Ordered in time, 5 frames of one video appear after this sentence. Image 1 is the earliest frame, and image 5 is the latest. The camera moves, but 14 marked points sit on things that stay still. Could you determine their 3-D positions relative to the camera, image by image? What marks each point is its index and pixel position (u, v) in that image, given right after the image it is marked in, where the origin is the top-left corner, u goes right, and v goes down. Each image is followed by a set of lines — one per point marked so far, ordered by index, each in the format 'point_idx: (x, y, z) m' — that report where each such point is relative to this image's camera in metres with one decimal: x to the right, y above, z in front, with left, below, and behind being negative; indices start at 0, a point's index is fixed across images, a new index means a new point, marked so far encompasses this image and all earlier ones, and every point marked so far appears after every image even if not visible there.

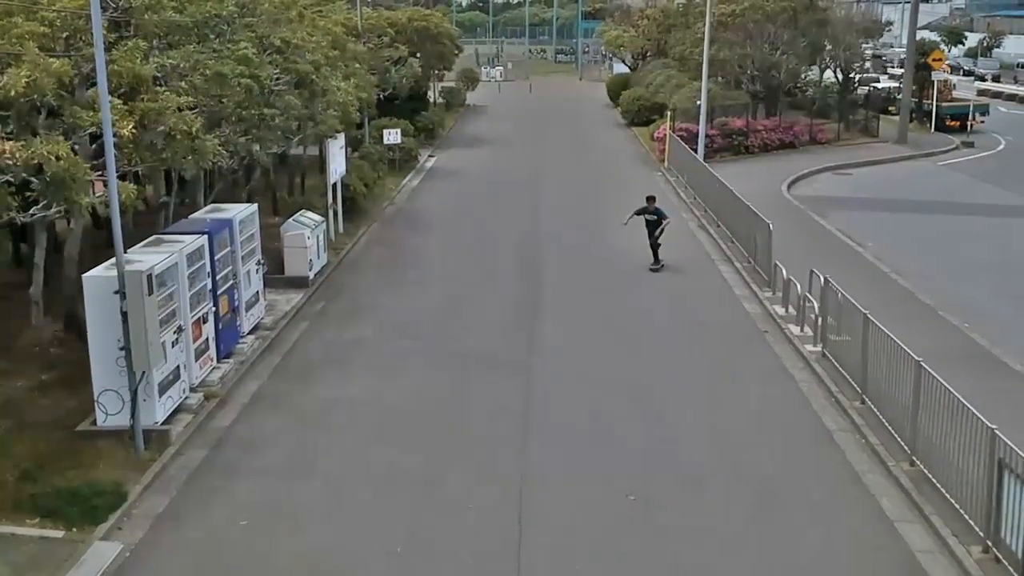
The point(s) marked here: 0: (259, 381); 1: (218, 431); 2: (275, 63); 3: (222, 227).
0: (-3.3, -1.2, +13.5) m
1: (-3.3, -1.6, +11.9) m
2: (-4.1, +3.9, +18.1) m
3: (-3.8, +0.8, +13.9) m
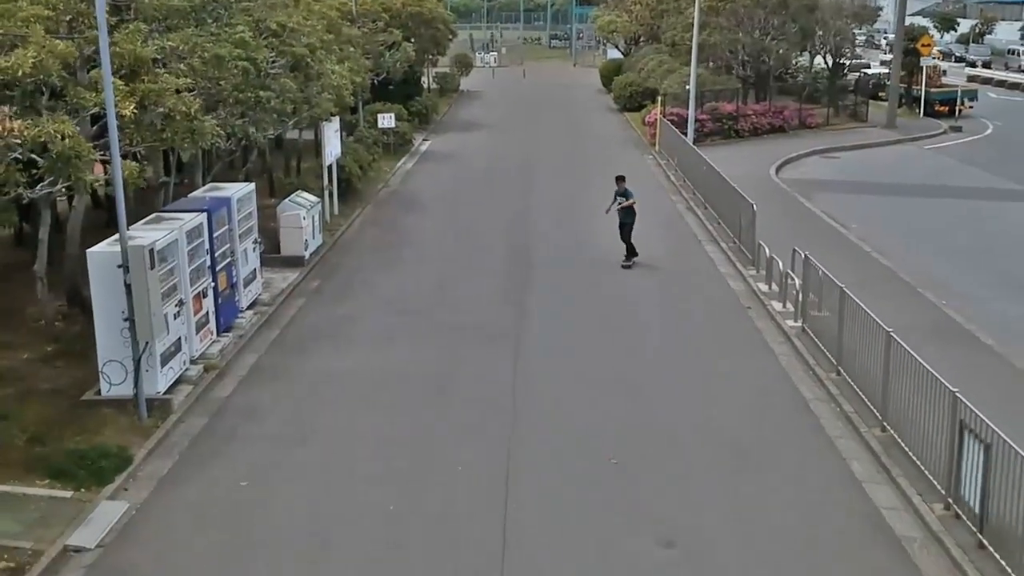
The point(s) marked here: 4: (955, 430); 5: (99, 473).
0: (-3.4, -0.9, +14.0) m
1: (-3.5, -1.3, +12.3) m
2: (-4.3, +4.3, +18.4) m
3: (-4.0, +1.1, +14.3) m
4: (+3.9, -1.2, +9.1) m
5: (-4.0, -1.8, +10.1) m
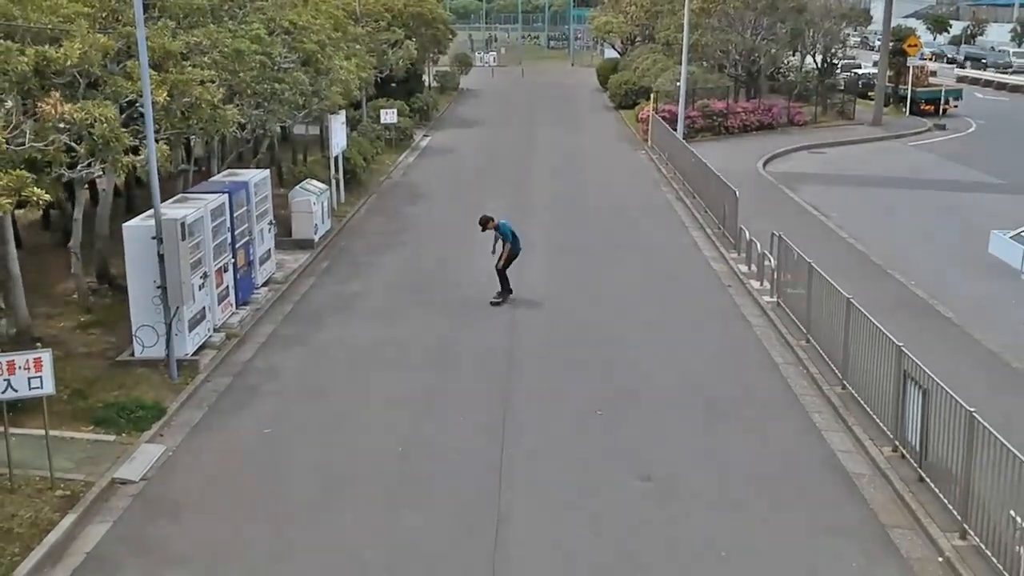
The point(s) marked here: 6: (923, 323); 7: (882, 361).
0: (-3.5, -0.5, +15.2) m
1: (-3.5, -1.0, +13.5) m
2: (-4.3, +4.6, +19.6) m
3: (-4.0, +1.5, +15.5) m
4: (+3.8, -0.9, +10.2) m
5: (-4.0, -1.4, +11.3) m
6: (+6.0, -0.5, +15.3) m
7: (+3.9, -0.8, +11.0) m
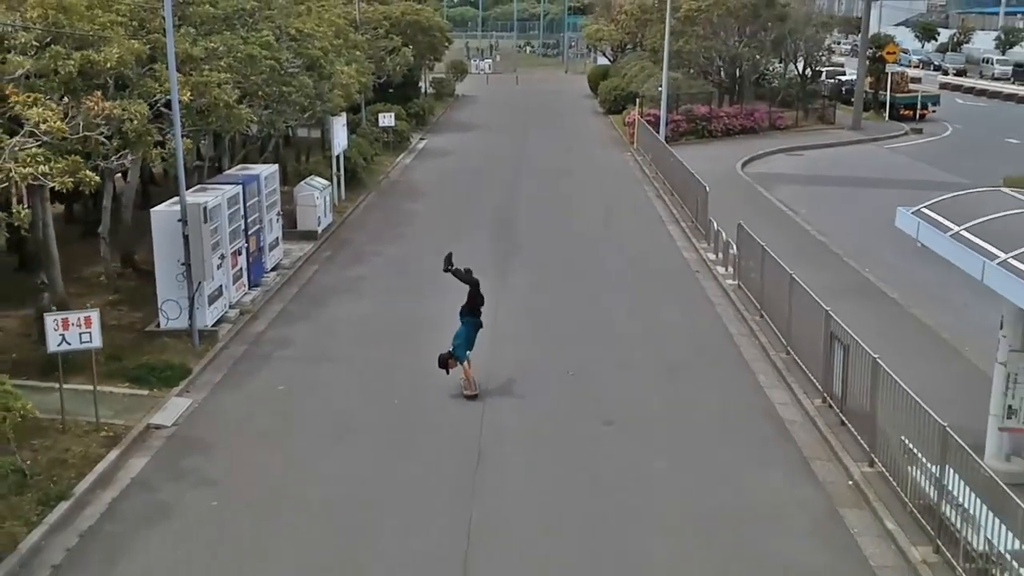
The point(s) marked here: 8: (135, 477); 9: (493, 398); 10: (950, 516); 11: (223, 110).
0: (-3.7, -0.2, +16.8) m
1: (-3.7, -0.7, +15.1) m
2: (-4.5, +4.9, +21.3) m
3: (-4.3, +1.8, +17.1) m
4: (+3.6, -0.6, +11.9) m
5: (-4.3, -1.1, +12.9) m
6: (+5.8, -0.2, +16.9) m
7: (+3.7, -0.5, +12.6) m
8: (-3.8, -1.9, +10.5) m
9: (-0.2, -1.3, +12.5) m
10: (+3.6, -1.9, +8.7) m
11: (-4.4, +2.7, +15.9) m
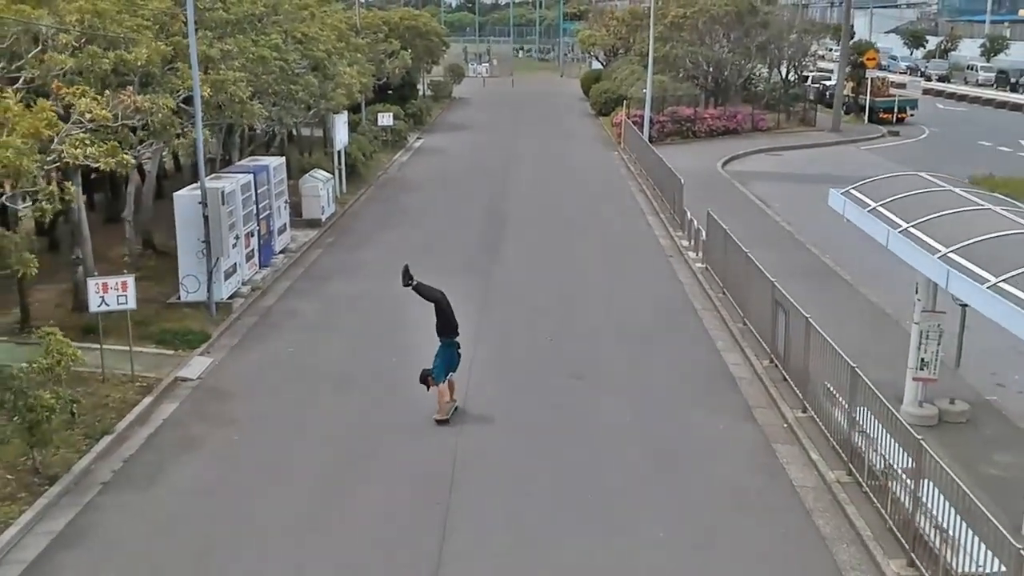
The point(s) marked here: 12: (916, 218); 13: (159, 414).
0: (-3.9, +0.1, +18.4) m
1: (-4.0, -0.3, +16.7) m
2: (-4.7, +5.2, +22.9) m
3: (-4.5, +2.1, +18.7) m
4: (+3.4, -0.2, +13.5) m
5: (-4.5, -0.7, +14.5) m
6: (+5.6, +0.1, +18.6) m
7: (+3.5, -0.1, +14.3) m
8: (-4.0, -1.5, +12.1) m
9: (-0.4, -1.0, +14.2) m
10: (+3.4, -1.5, +10.3) m
11: (-4.6, +3.1, +17.6) m
12: (+4.3, +0.7, +11.1) m
13: (-4.1, -1.5, +12.2) m
